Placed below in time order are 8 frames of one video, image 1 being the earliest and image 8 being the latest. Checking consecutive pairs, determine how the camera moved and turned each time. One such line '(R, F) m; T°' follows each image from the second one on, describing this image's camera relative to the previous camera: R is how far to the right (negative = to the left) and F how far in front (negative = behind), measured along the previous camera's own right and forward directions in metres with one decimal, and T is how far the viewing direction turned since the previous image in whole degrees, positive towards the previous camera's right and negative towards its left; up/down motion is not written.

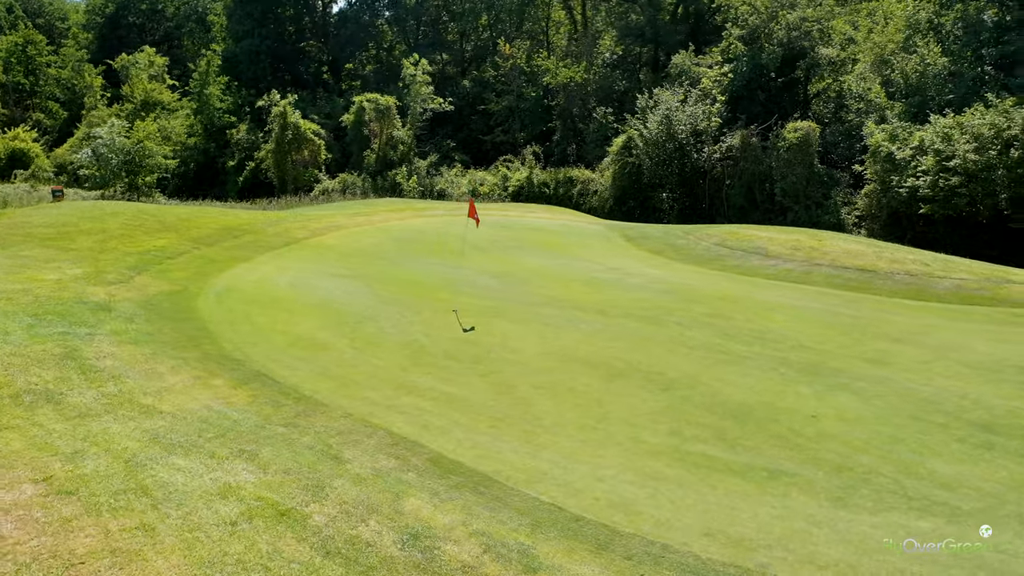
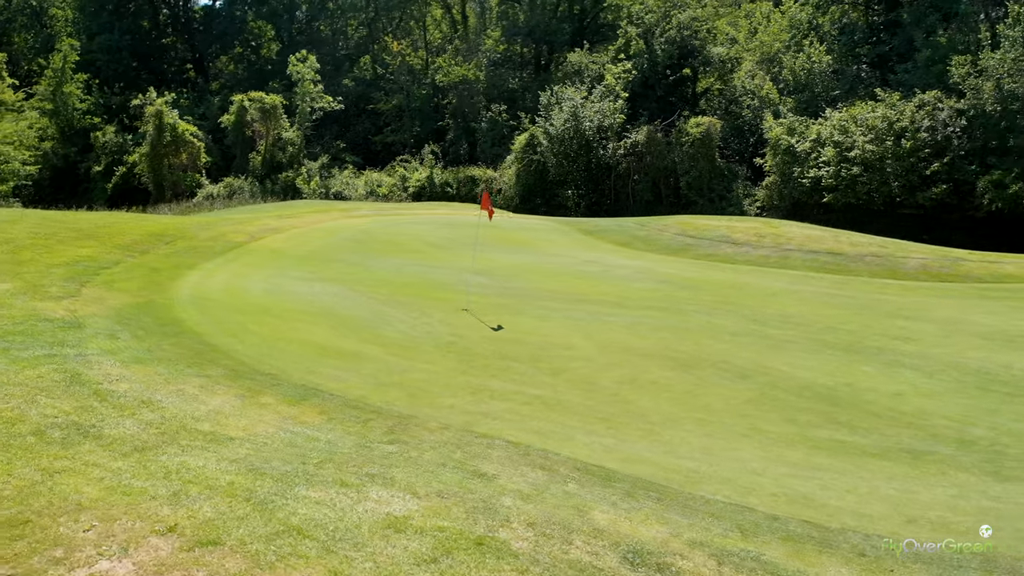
(-2.5, +1.0) m; +10°
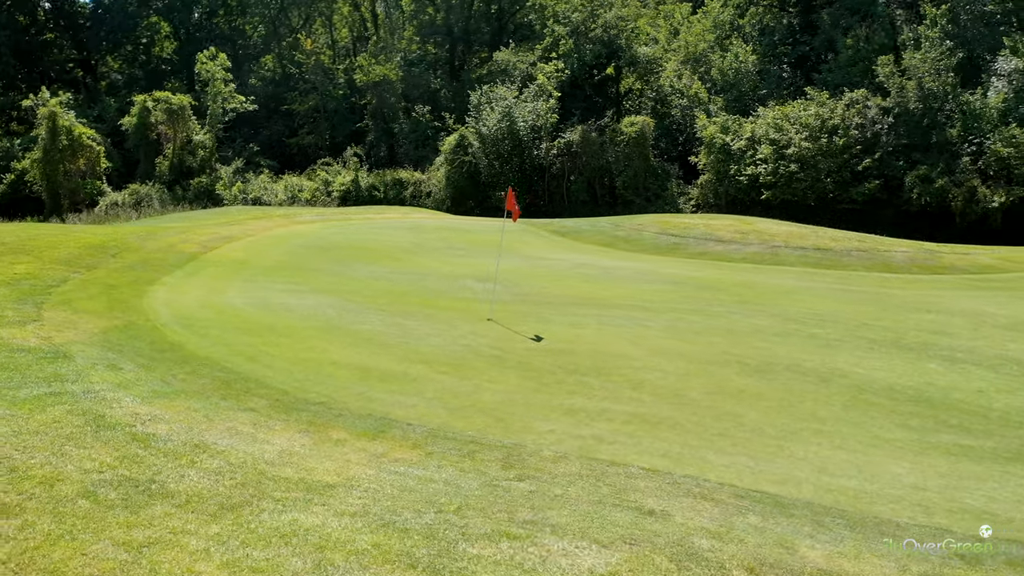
(-1.9, +1.1) m; +8°
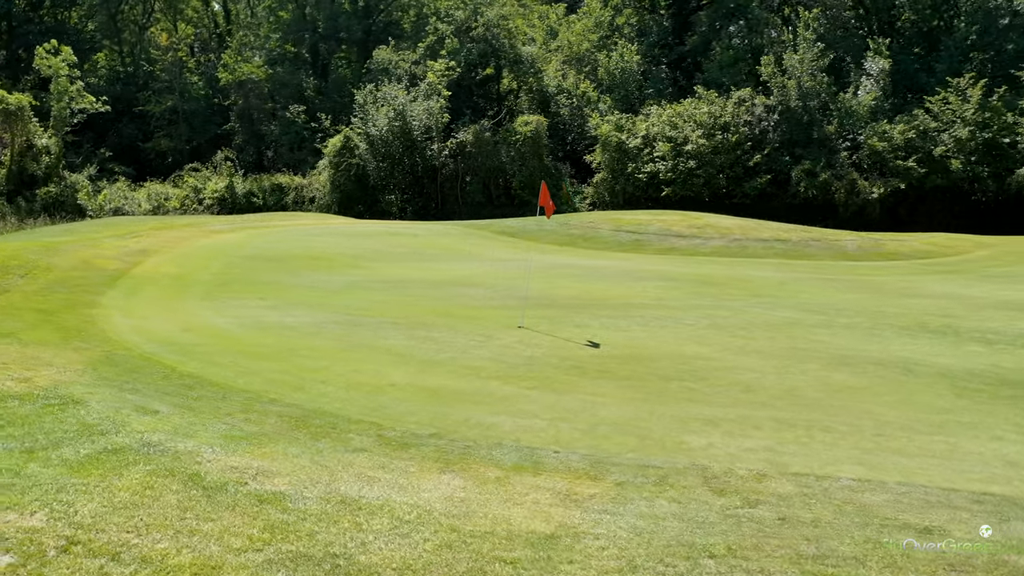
(-2.5, +1.2) m; +11°
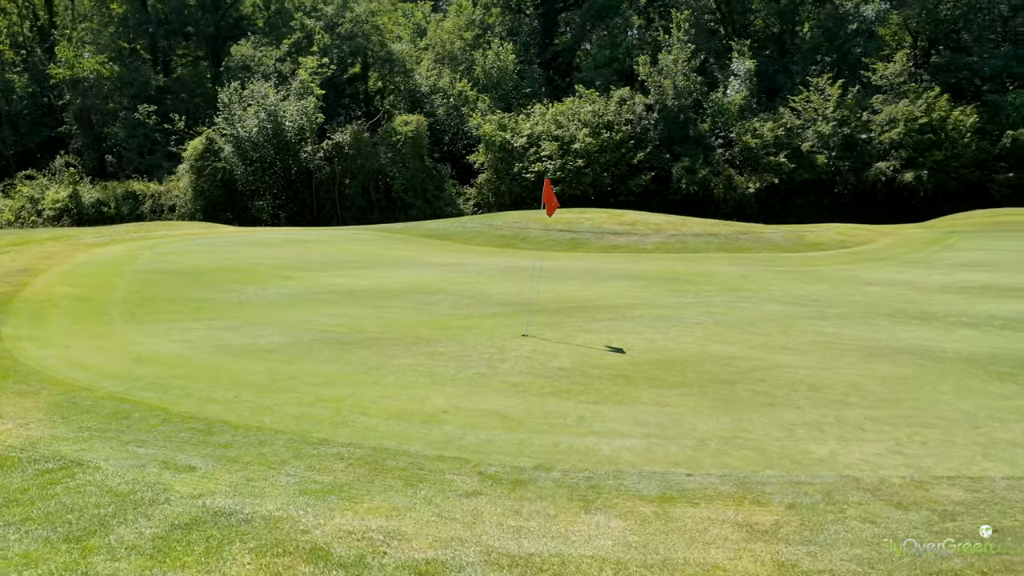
(-1.9, +1.1) m; +11°
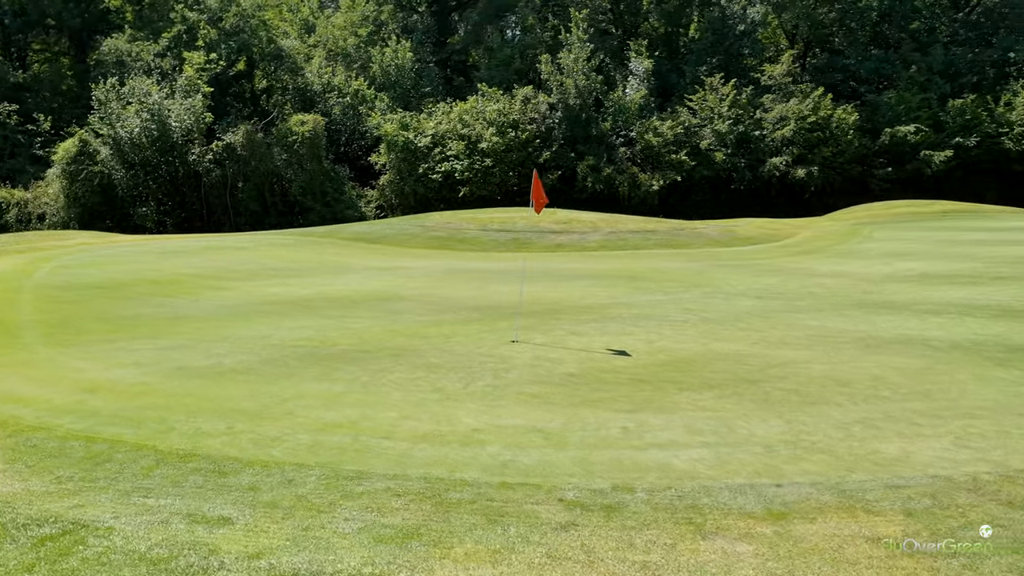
(-1.2, +0.8) m; +9°
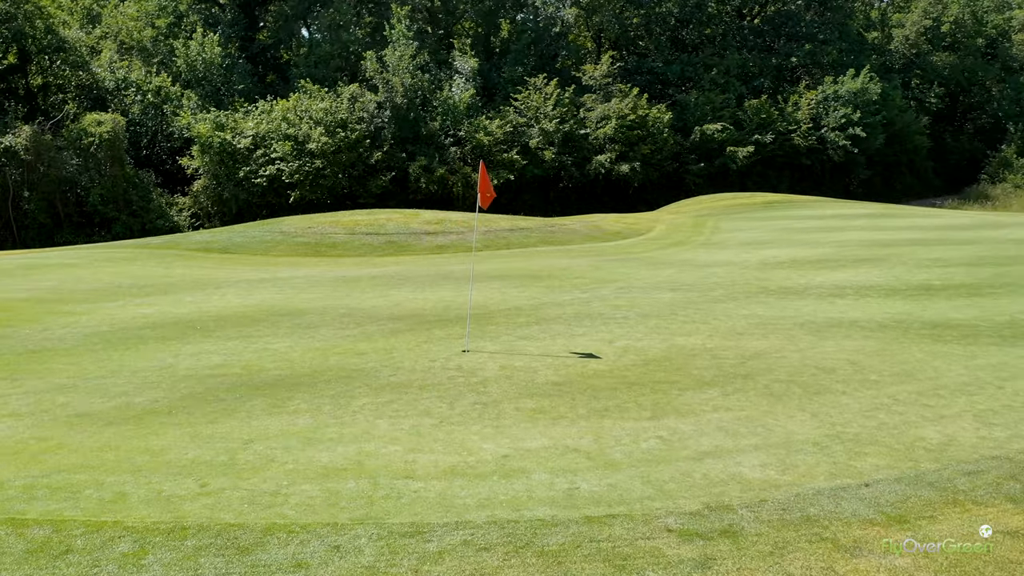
(-1.5, +1.0) m; +14°
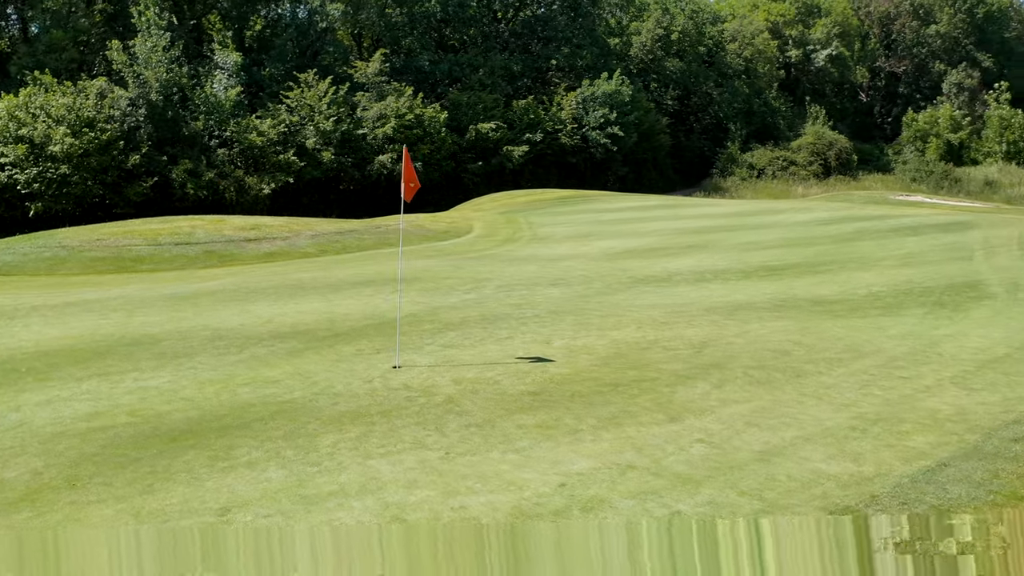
(-1.7, +1.2) m; +18°
